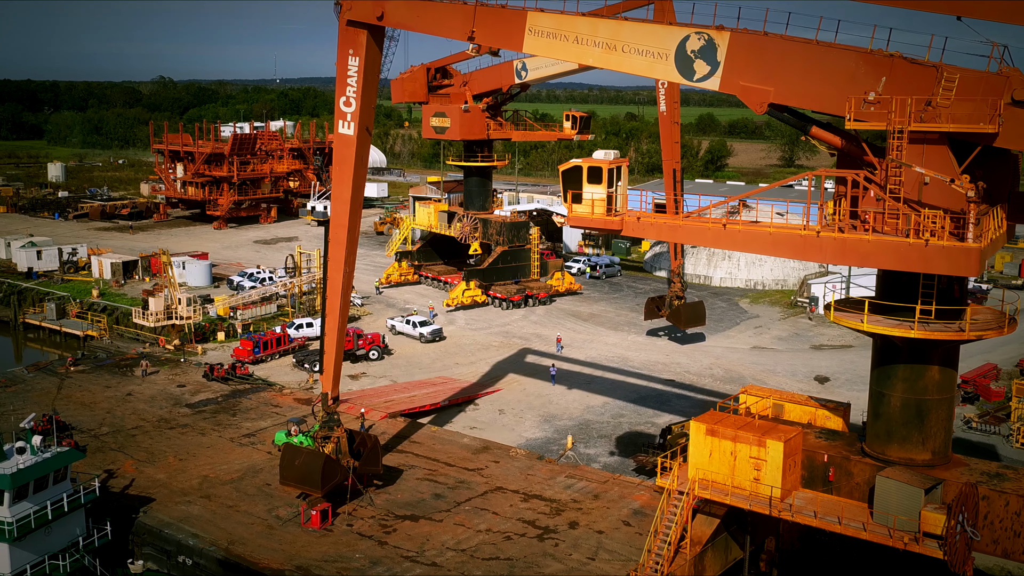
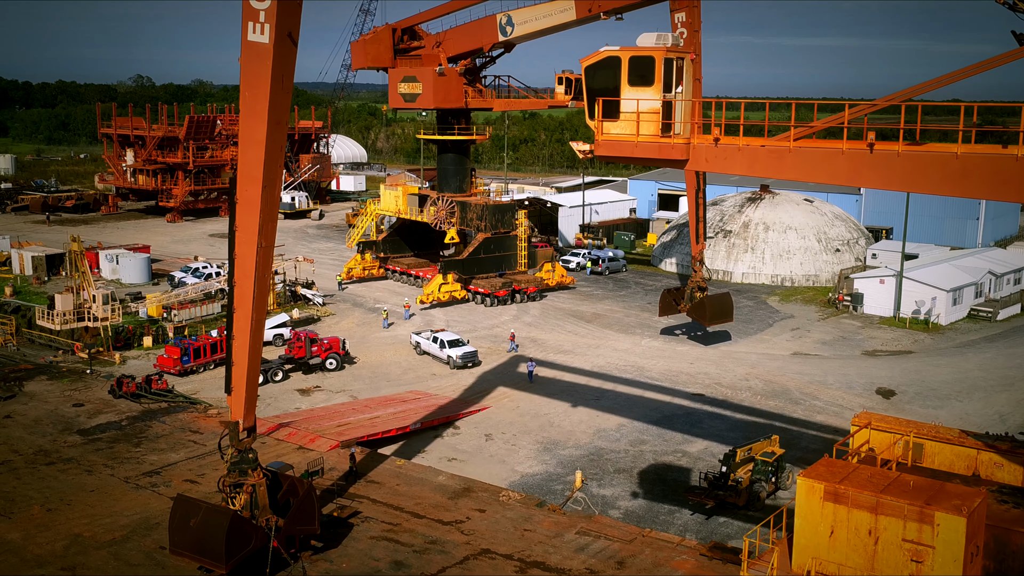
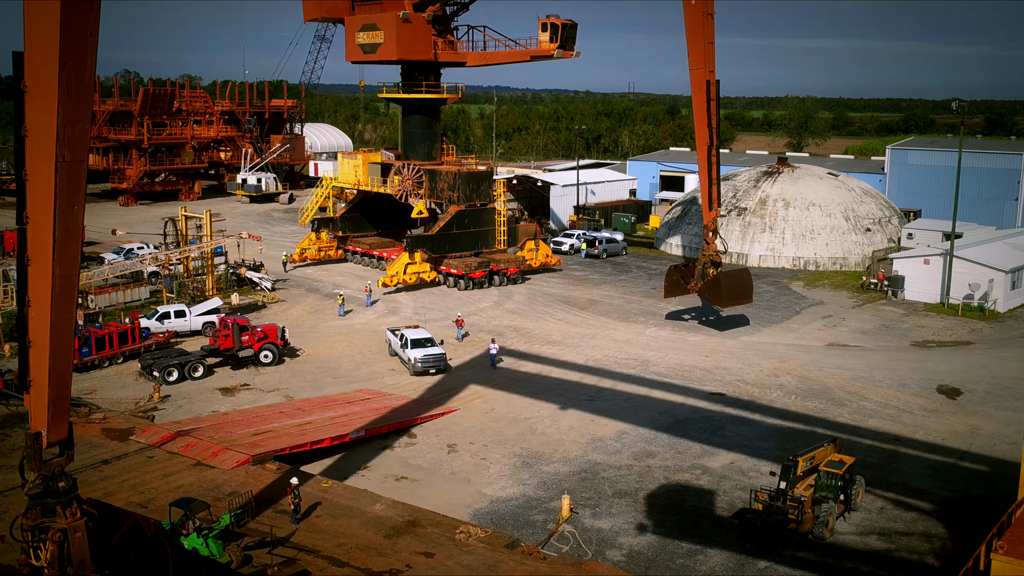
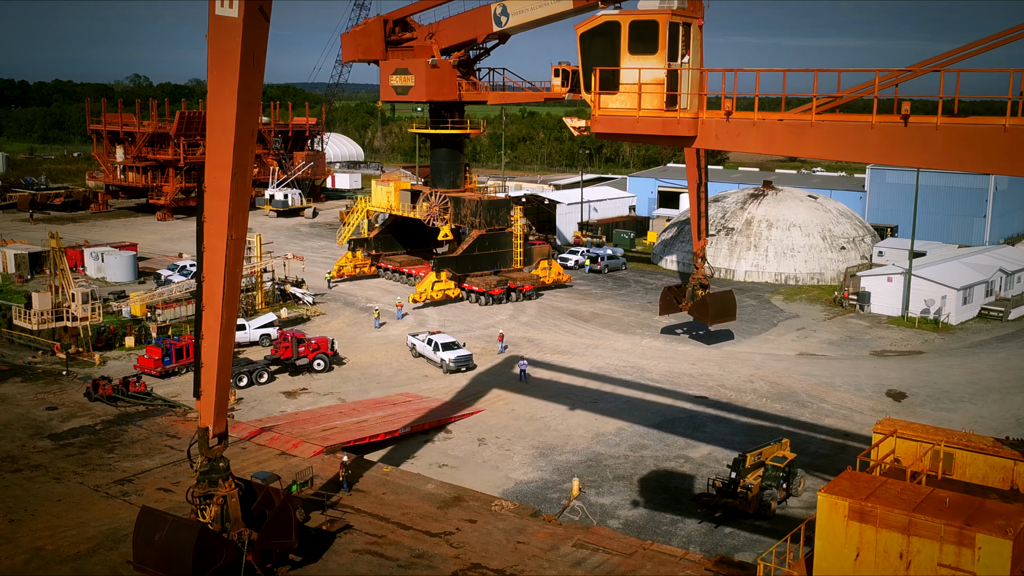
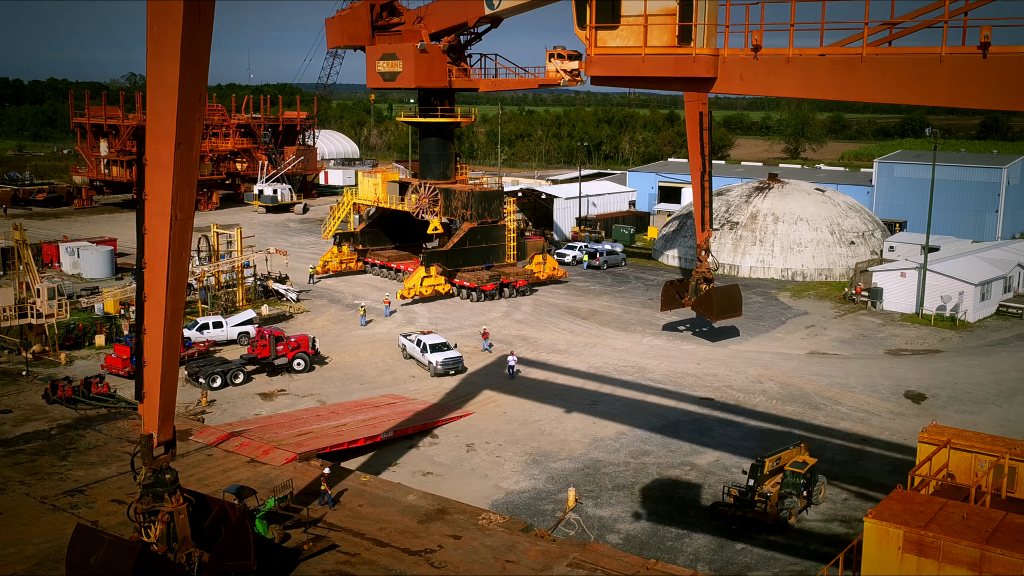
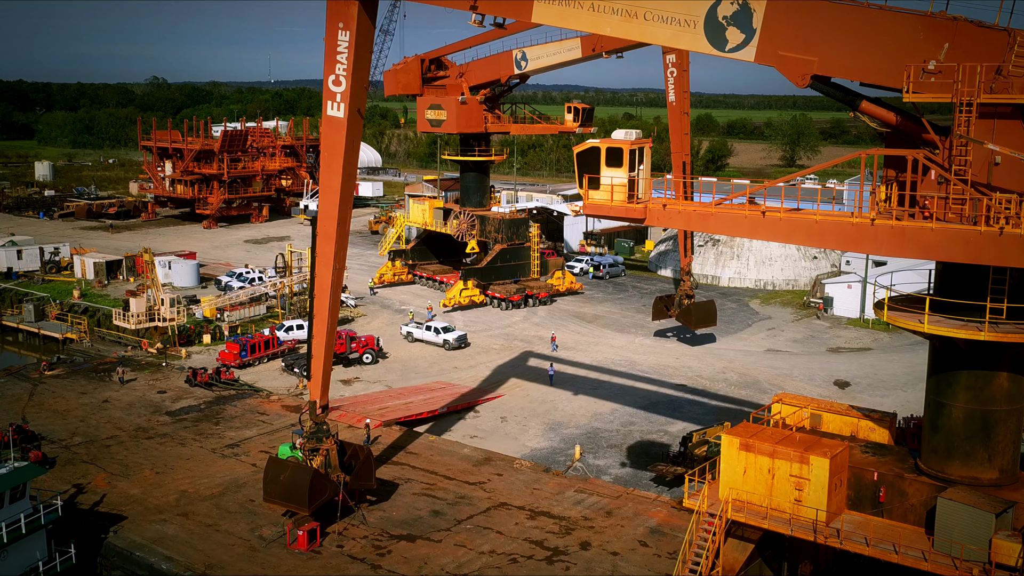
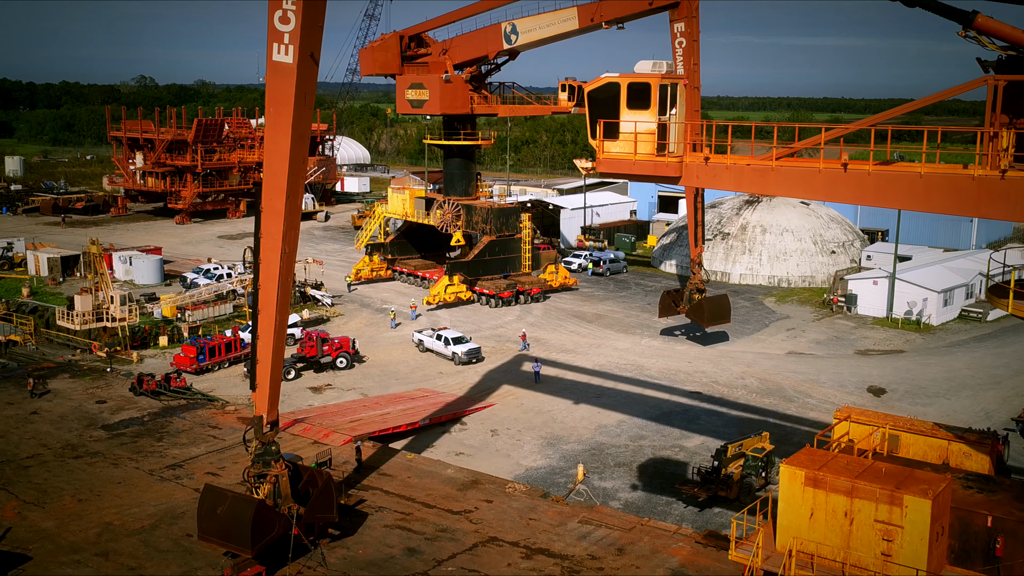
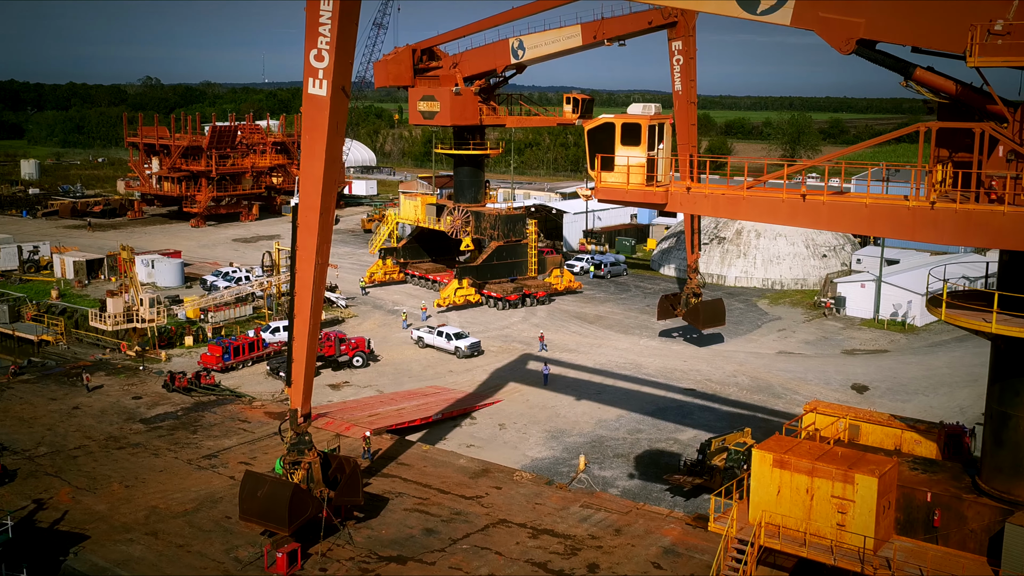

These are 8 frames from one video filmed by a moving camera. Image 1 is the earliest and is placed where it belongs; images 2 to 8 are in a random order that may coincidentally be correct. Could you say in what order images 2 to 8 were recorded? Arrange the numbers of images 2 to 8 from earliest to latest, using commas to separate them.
6, 8, 7, 2, 4, 5, 3
